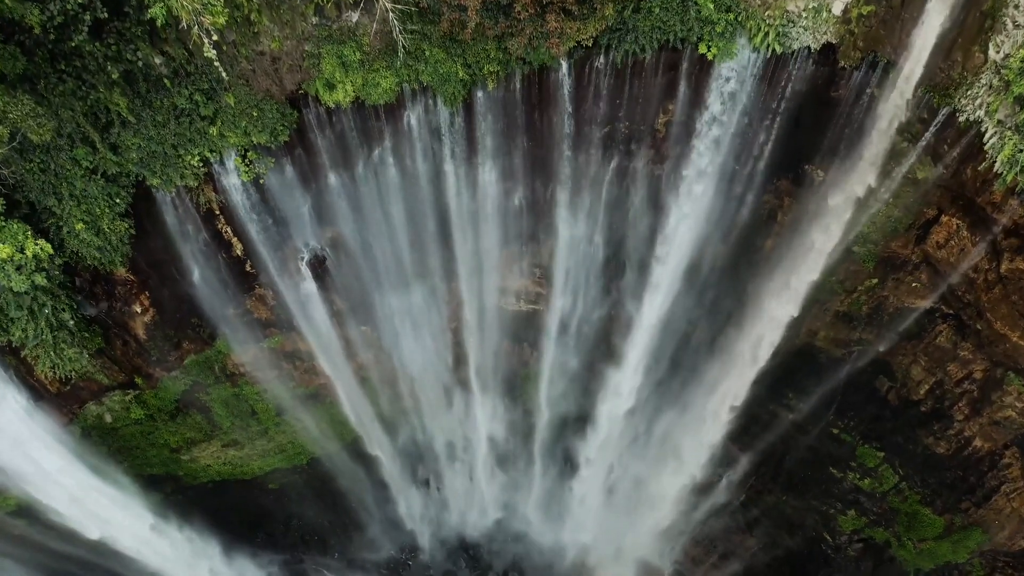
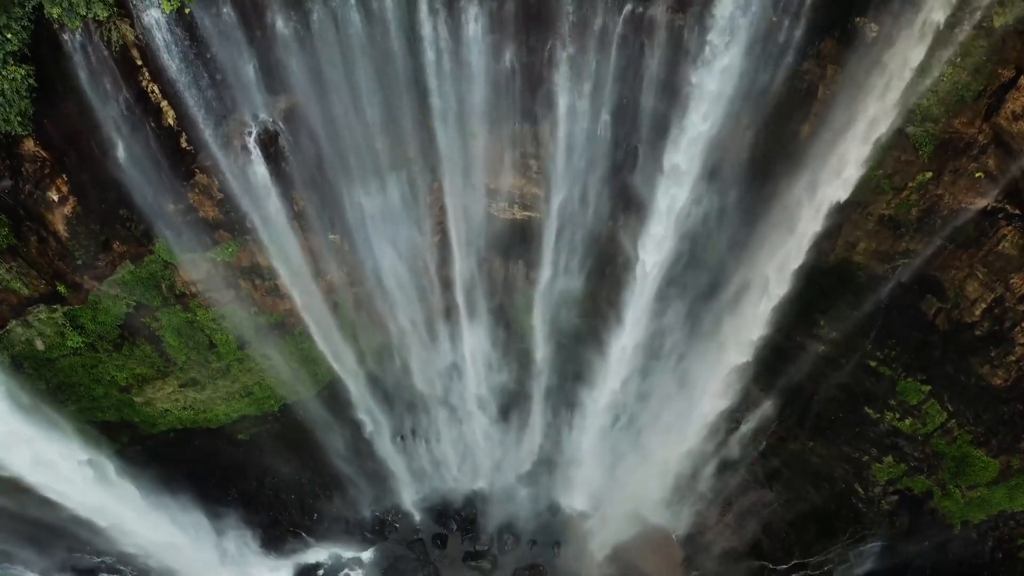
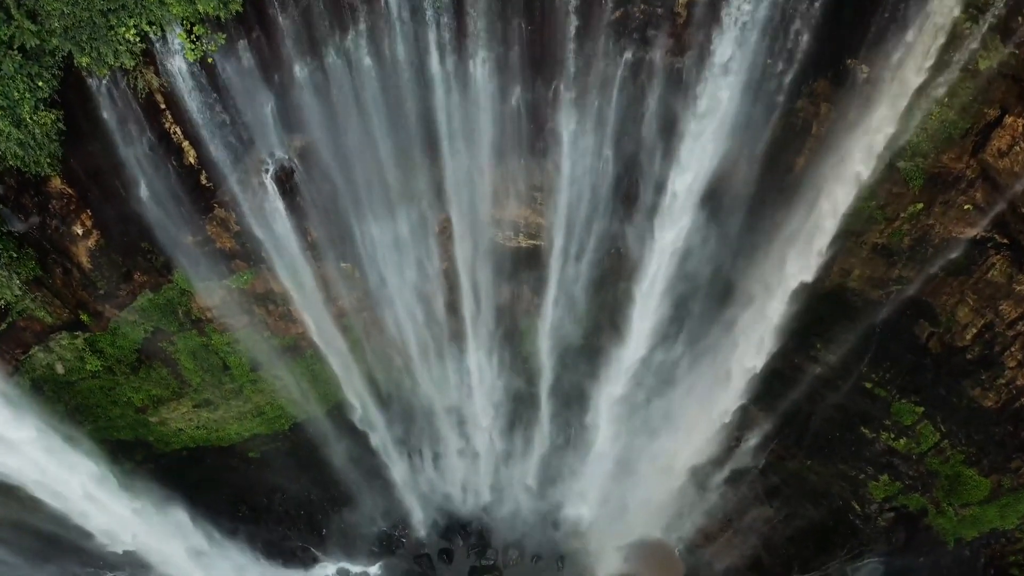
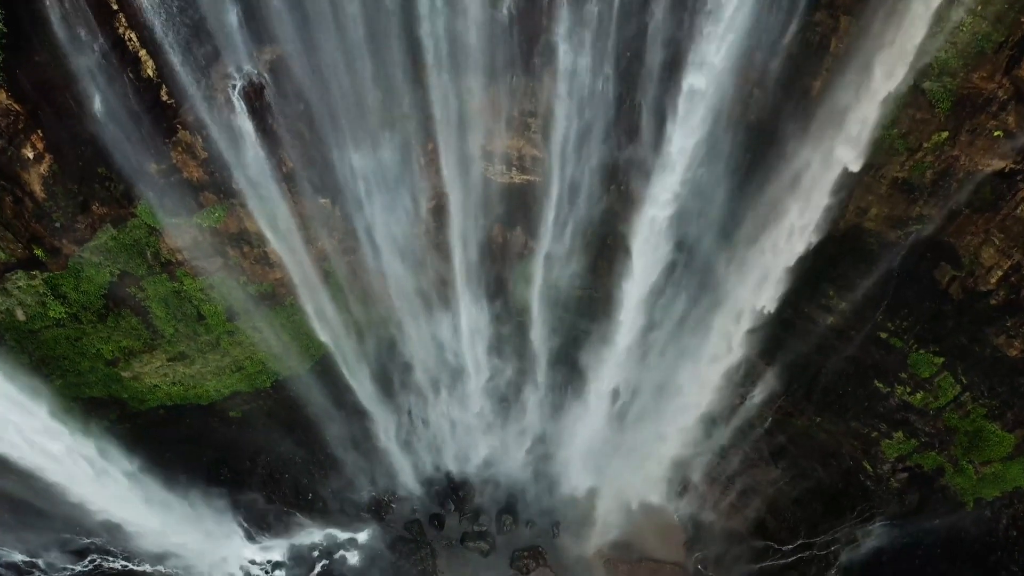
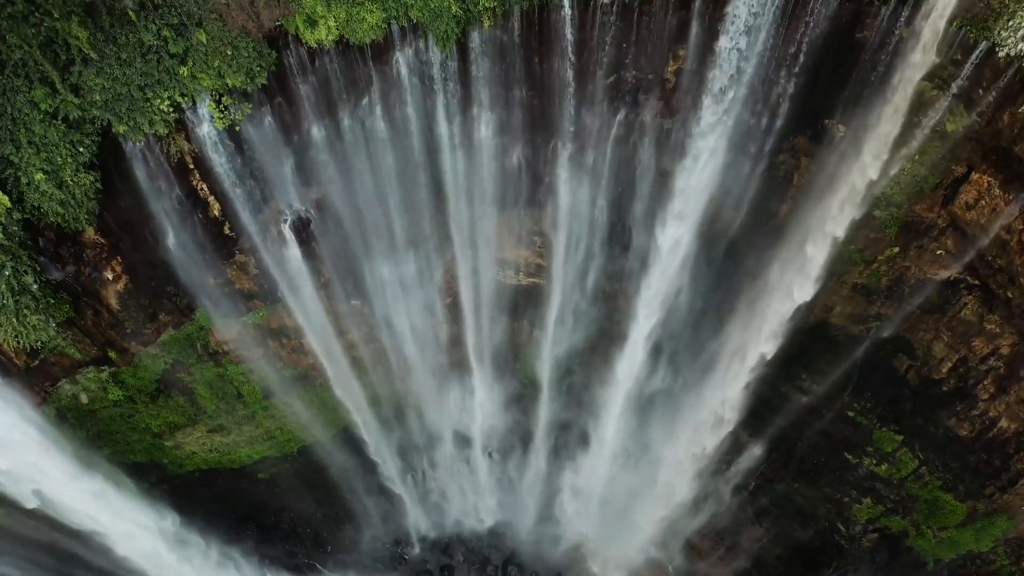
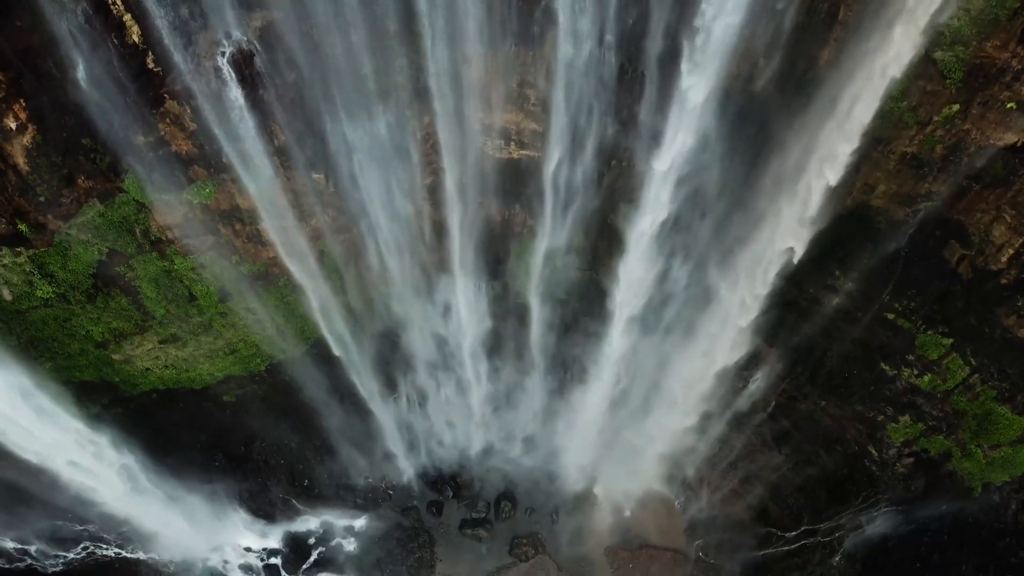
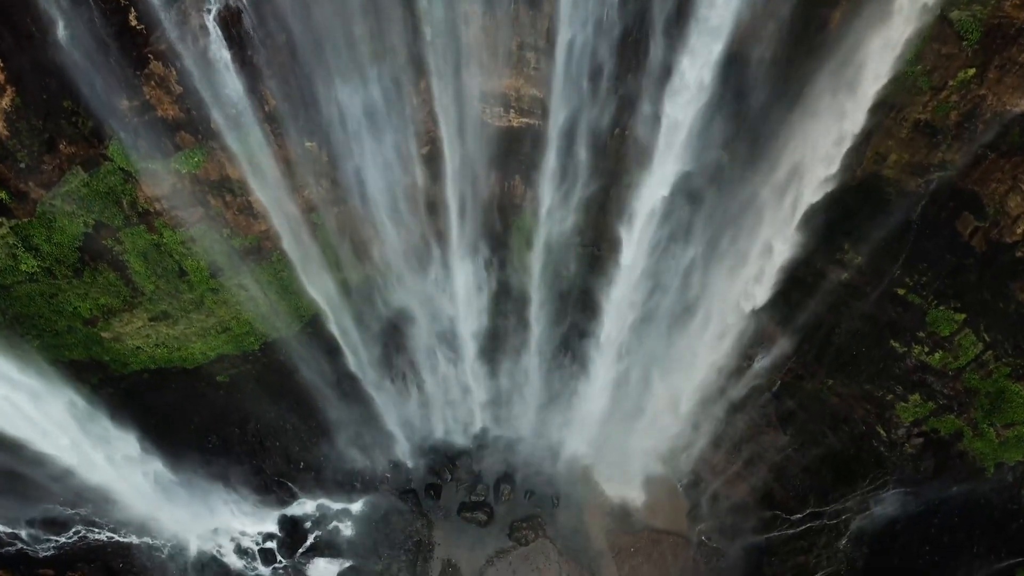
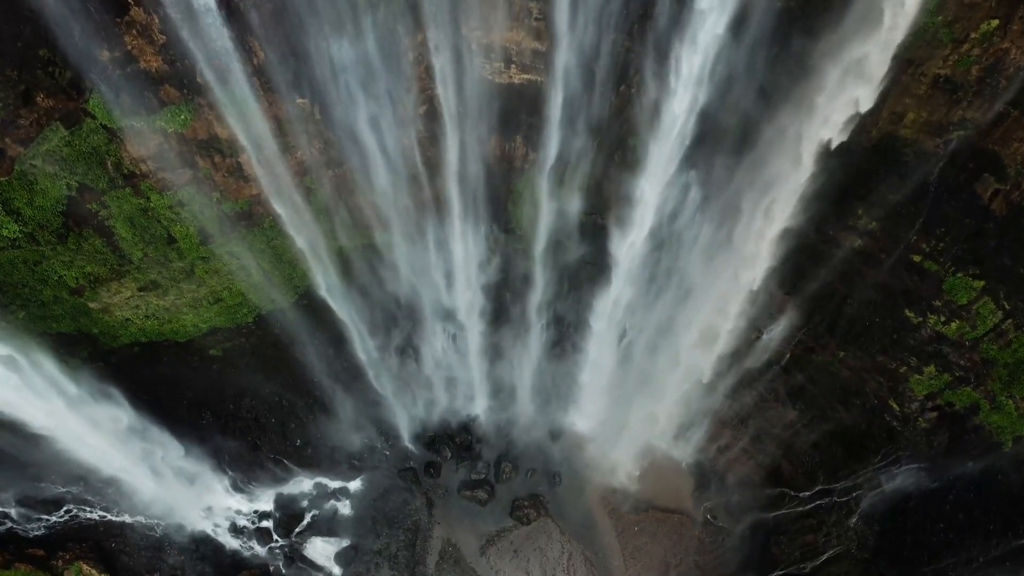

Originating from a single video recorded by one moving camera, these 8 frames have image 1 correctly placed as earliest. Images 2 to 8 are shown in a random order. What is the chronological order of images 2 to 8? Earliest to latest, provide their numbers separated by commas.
5, 3, 2, 4, 6, 7, 8
